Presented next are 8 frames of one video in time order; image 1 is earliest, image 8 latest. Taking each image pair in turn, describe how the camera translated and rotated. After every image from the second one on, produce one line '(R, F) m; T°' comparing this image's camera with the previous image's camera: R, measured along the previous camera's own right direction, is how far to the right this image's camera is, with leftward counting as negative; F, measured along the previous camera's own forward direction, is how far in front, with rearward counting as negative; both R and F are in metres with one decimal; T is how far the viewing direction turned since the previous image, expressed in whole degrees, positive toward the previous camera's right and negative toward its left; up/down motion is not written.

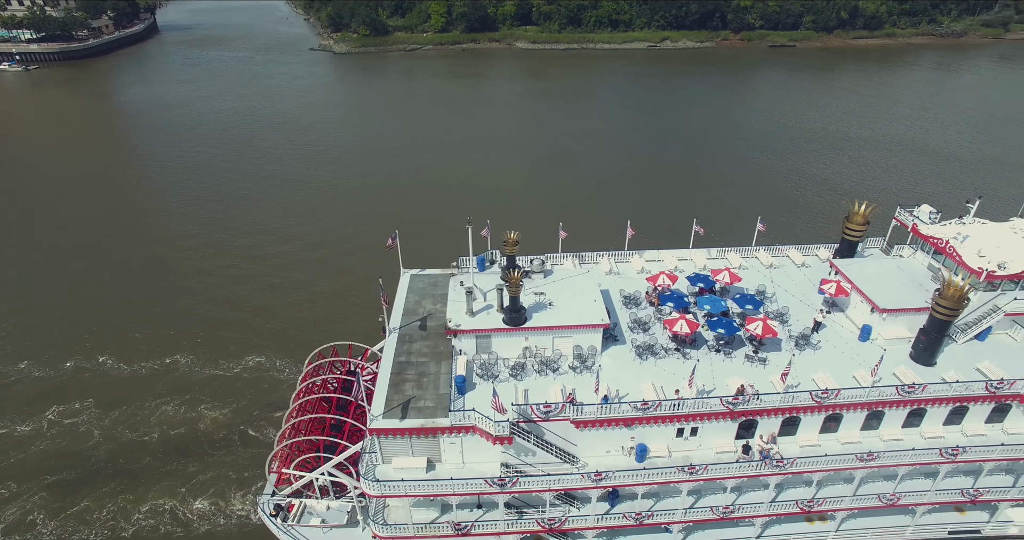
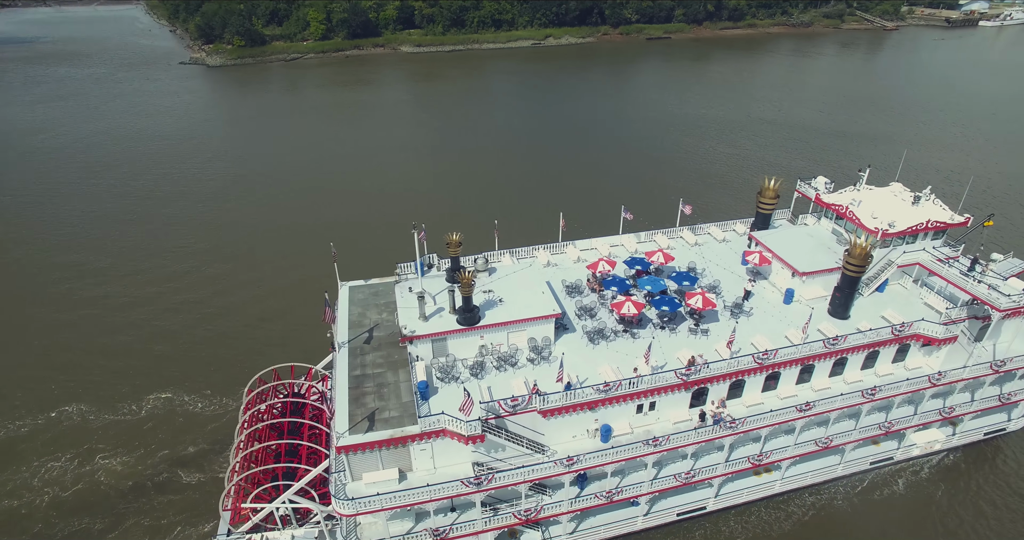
(-1.0, -0.7) m; +7°
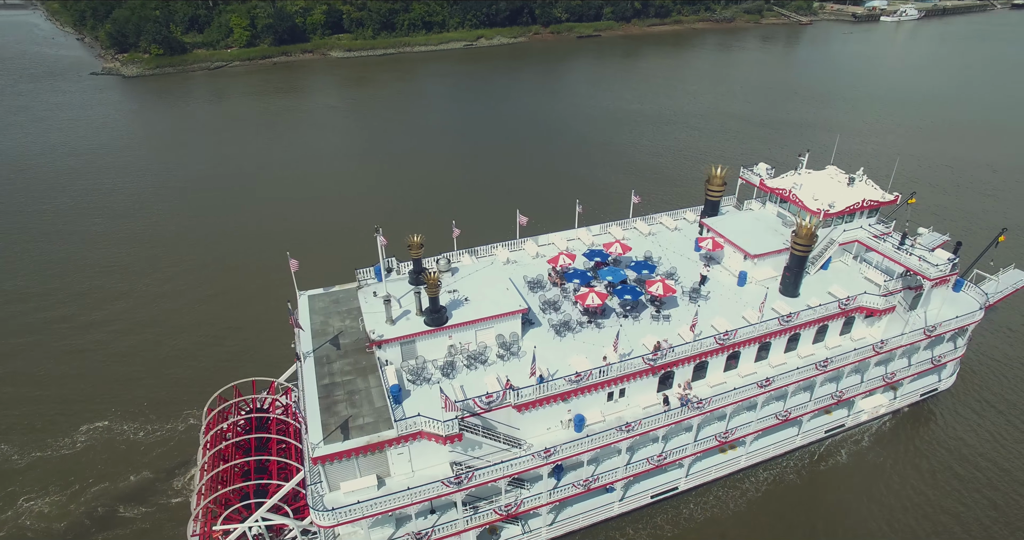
(-1.0, -0.1) m; +5°
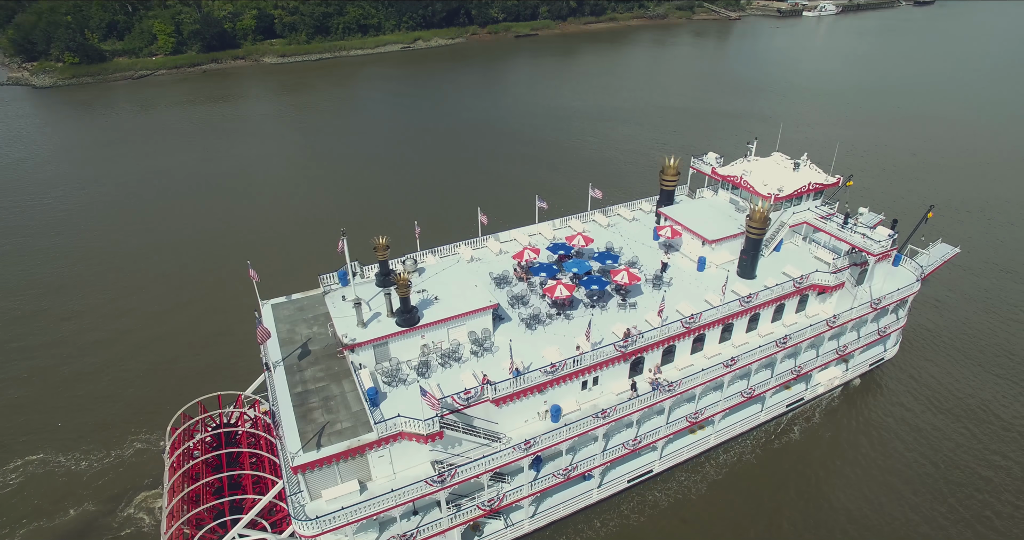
(-0.9, -0.1) m; +5°
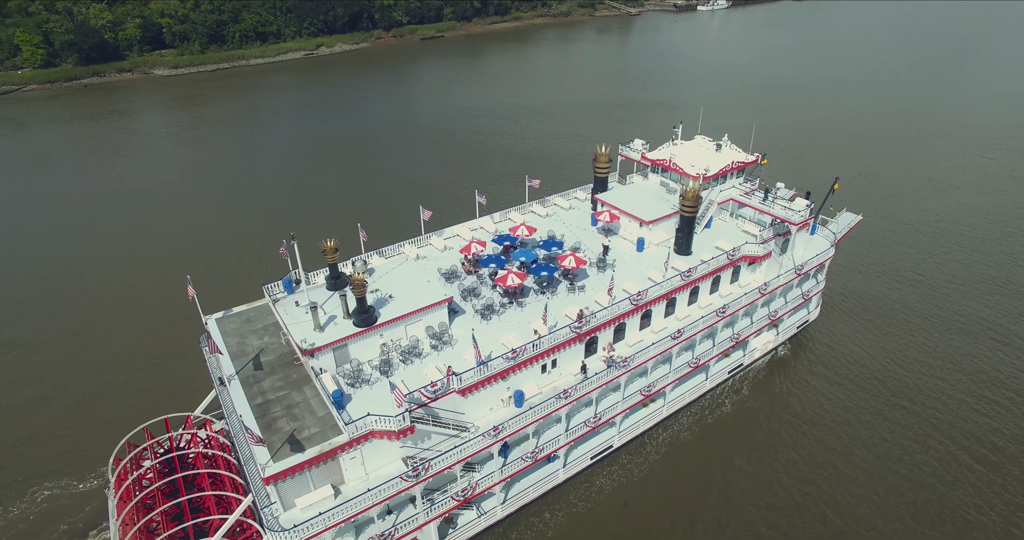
(-1.5, -0.4) m; +7°
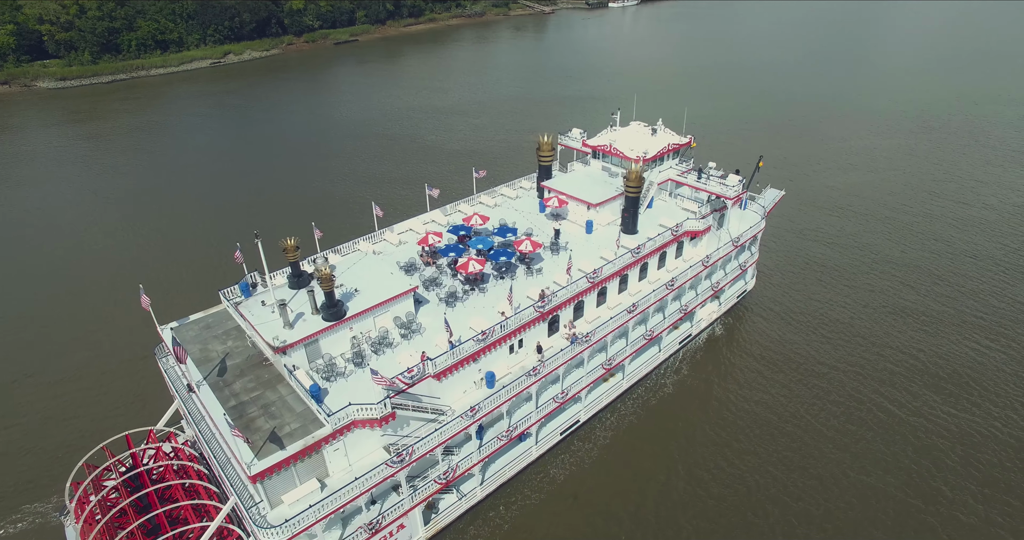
(-1.6, -0.9) m; +6°
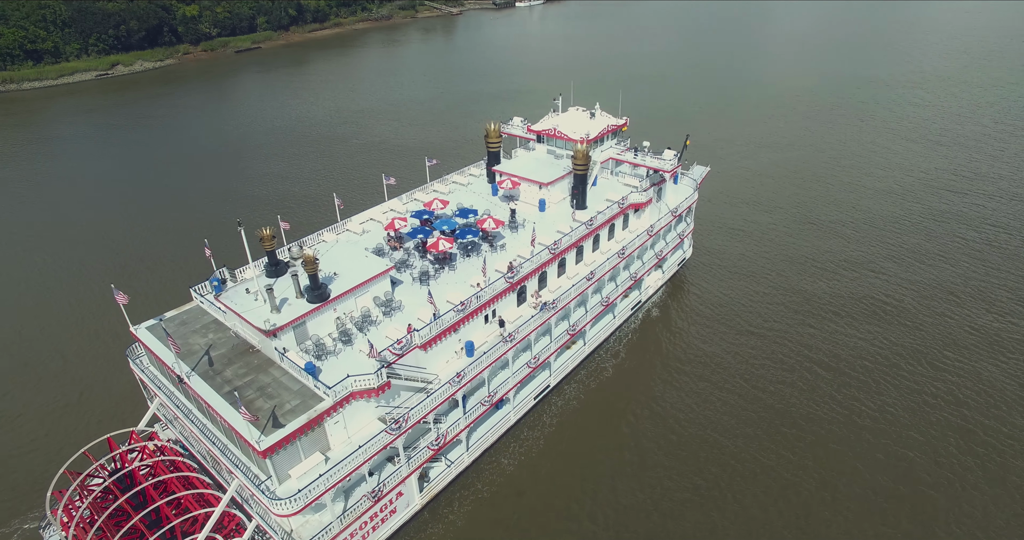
(-2.5, -1.9) m; +7°
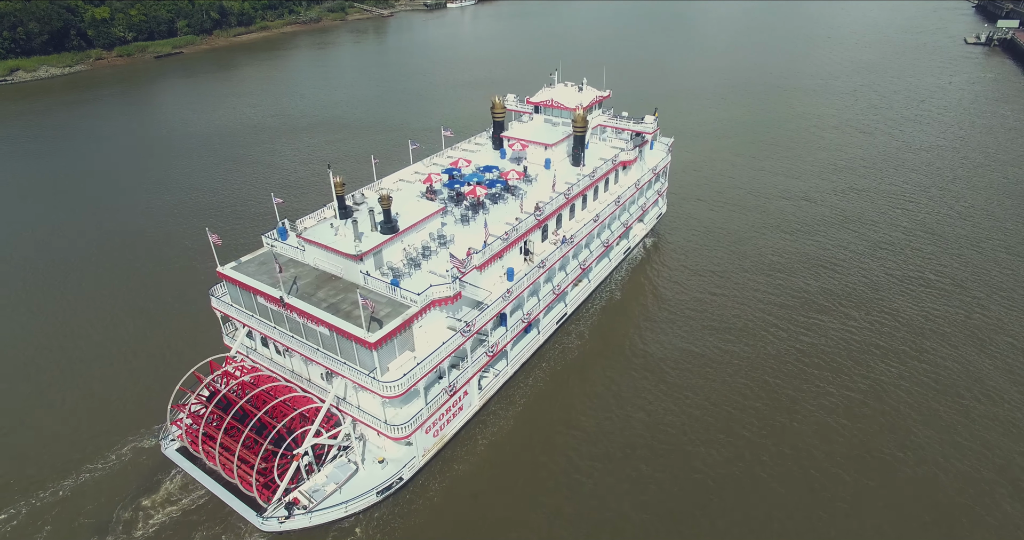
(-5.8, -6.1) m; +5°
